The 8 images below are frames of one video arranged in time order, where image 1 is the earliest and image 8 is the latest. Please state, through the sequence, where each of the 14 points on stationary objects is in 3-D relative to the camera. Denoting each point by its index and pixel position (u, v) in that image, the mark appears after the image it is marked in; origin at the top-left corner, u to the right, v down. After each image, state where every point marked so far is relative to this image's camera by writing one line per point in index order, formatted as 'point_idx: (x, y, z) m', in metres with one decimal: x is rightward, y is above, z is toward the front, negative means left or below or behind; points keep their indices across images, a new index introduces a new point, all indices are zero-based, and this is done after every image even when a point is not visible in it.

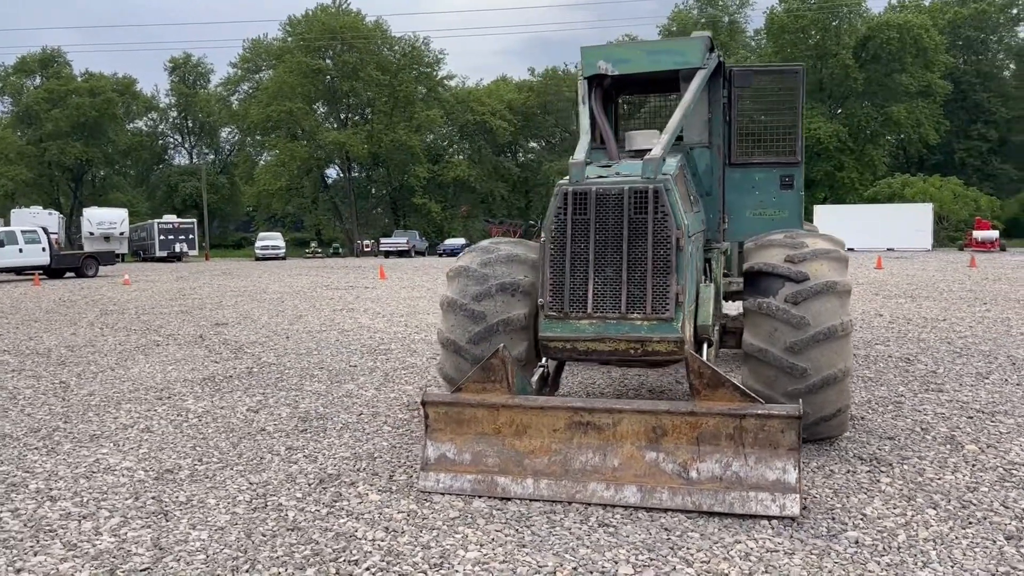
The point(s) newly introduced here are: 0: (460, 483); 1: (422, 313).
0: (-0.3, -0.9, +4.2) m
1: (-1.4, -0.4, +13.1) m
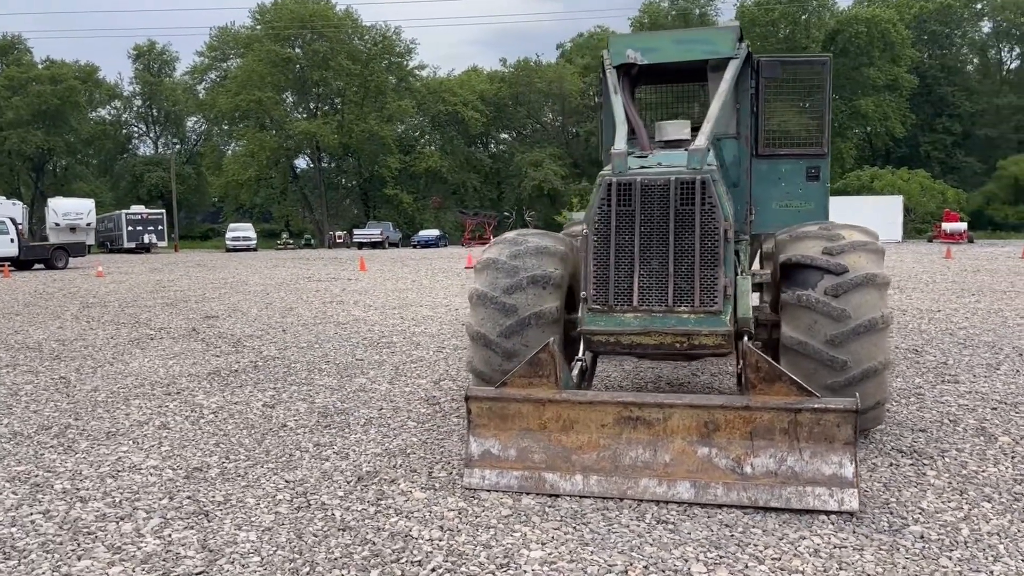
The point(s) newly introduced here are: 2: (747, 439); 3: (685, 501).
0: (0.0, -0.9, +4.1) m
1: (-1.5, -0.3, +12.9) m
2: (+1.1, -0.7, +3.9) m
3: (+0.8, -0.9, +3.9) m
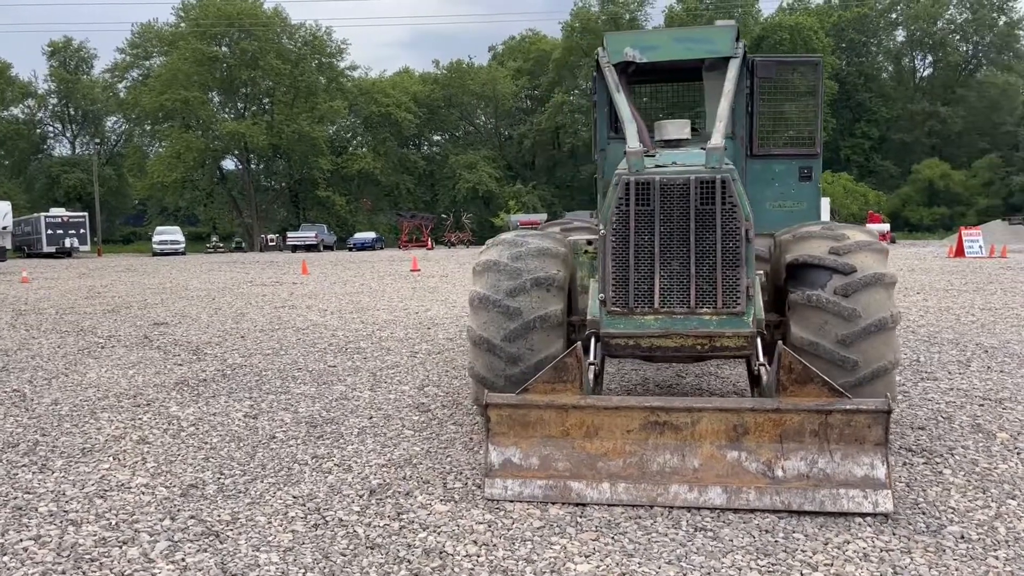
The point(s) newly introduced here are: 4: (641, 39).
0: (+0.1, -0.9, +3.9) m
1: (-2.1, -0.3, +12.7) m
2: (+1.2, -0.7, +3.8) m
3: (+0.9, -1.0, +3.8) m
4: (+0.8, +1.6, +5.4) m
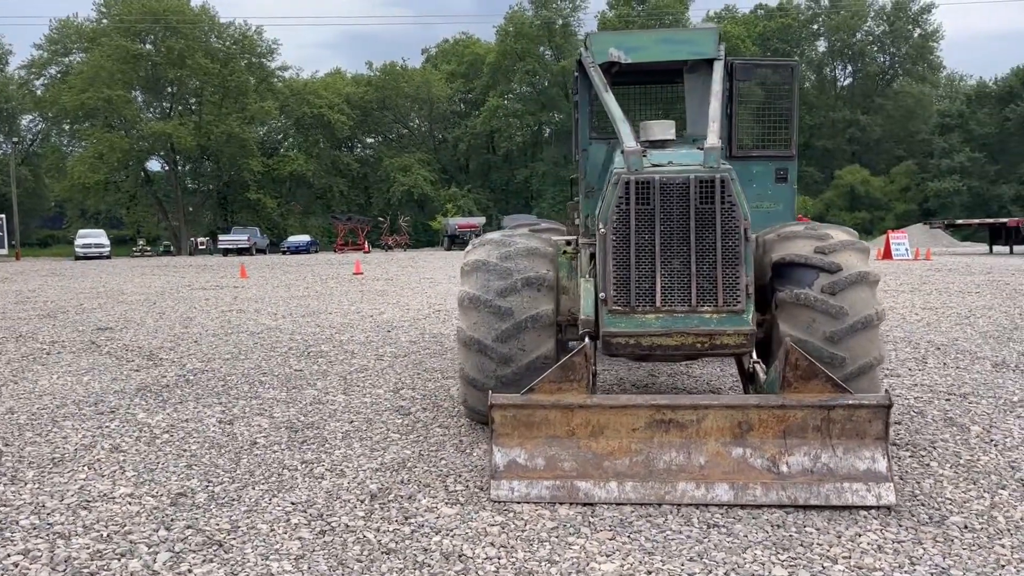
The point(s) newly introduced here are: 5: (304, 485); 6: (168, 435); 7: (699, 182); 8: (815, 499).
0: (+0.1, -0.9, +3.9) m
1: (-2.7, -0.4, +12.4) m
2: (+1.2, -0.7, +3.9) m
3: (+0.9, -0.9, +3.8) m
4: (+0.7, +1.6, +5.5) m
5: (-1.0, -1.0, +4.3) m
6: (-2.1, -0.9, +5.3) m
7: (+0.9, +0.5, +4.2) m
8: (+1.3, -0.9, +3.8) m
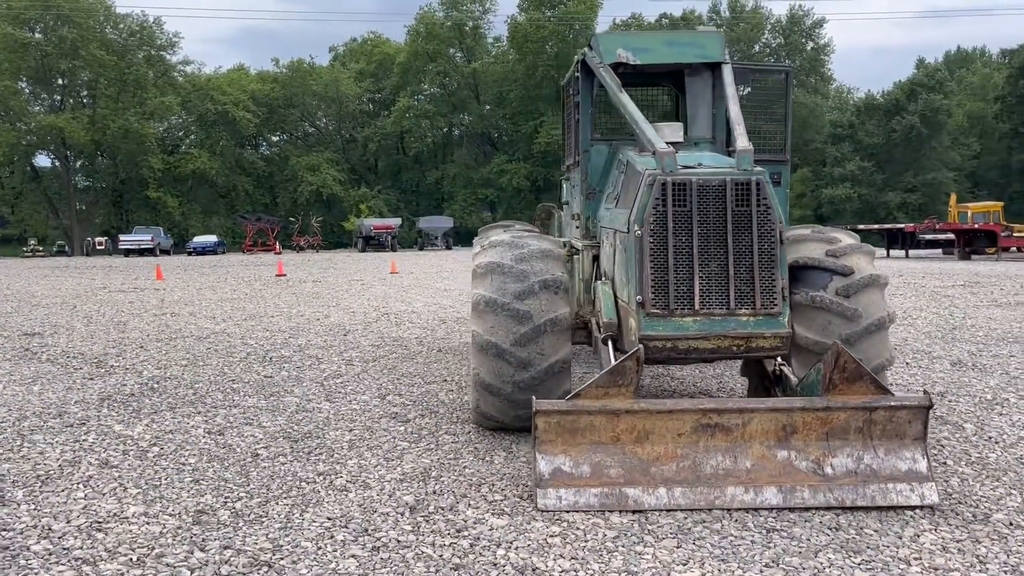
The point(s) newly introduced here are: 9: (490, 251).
0: (+0.3, -0.9, +3.8) m
1: (-3.4, -0.4, +12.0) m
2: (+1.4, -0.7, +3.9) m
3: (+1.1, -1.0, +3.8) m
4: (+0.7, +1.5, +5.4) m
5: (-0.8, -1.0, +4.0) m
6: (-2.0, -0.9, +4.9) m
7: (+1.1, +0.5, +4.2) m
8: (+1.5, -0.9, +3.8) m
9: (-0.1, +0.2, +5.1) m
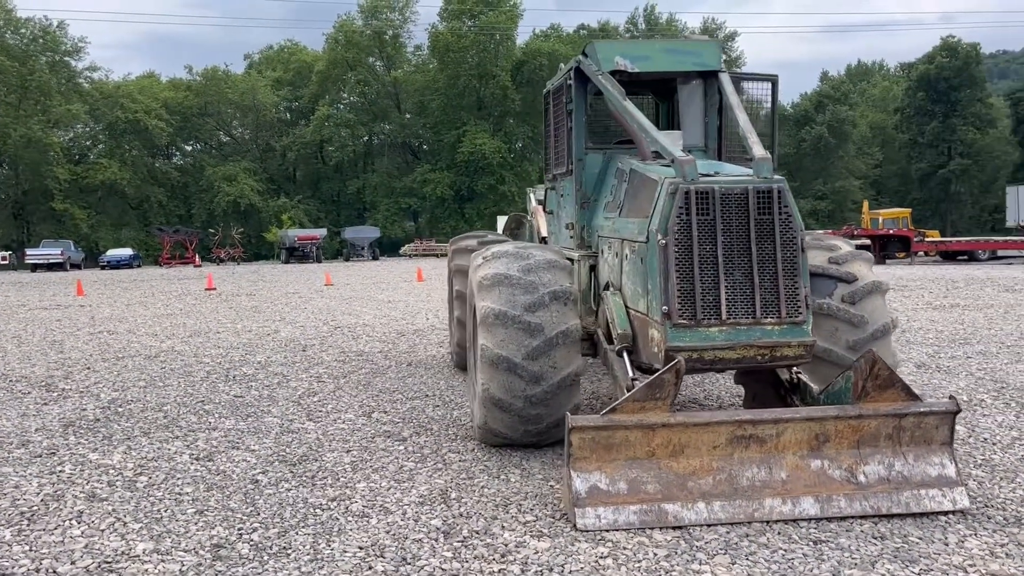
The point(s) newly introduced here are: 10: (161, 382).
0: (+0.5, -1.0, +3.7) m
1: (-4.0, -0.6, +11.5) m
2: (+1.5, -0.7, +3.9) m
3: (+1.3, -1.0, +3.8) m
4: (+0.7, +1.5, +5.4) m
5: (-0.7, -1.0, +3.8) m
6: (-1.9, -1.0, +4.6) m
7: (+1.2, +0.5, +4.2) m
8: (+1.7, -1.0, +3.8) m
9: (-0.1, +0.1, +4.9) m
10: (-3.1, -0.8, +7.6) m
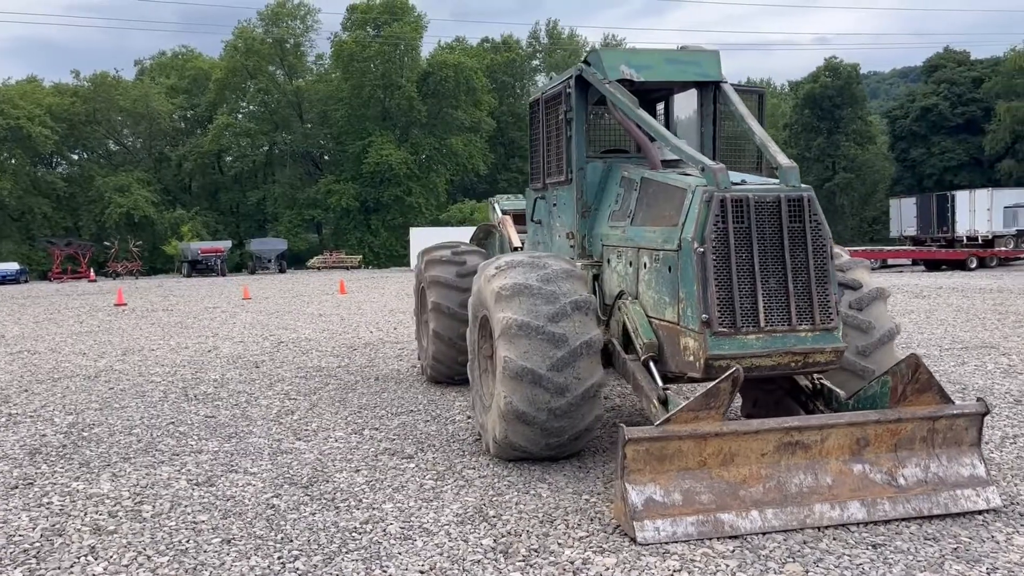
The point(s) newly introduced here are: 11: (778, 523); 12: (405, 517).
0: (+0.7, -1.0, +3.6) m
1: (-4.6, -0.8, +10.9) m
2: (+1.7, -0.7, +4.0) m
3: (+1.5, -1.0, +3.8) m
4: (+0.7, +1.4, +5.4) m
5: (-0.5, -1.1, +3.6) m
6: (-1.8, -1.1, +4.3) m
7: (+1.3, +0.4, +4.2) m
8: (+1.9, -1.0, +3.9) m
9: (0.0, +0.1, +4.8) m
10: (-3.2, -0.9, +7.1) m
11: (+1.1, -1.0, +3.7) m
12: (-0.5, -1.1, +4.1) m
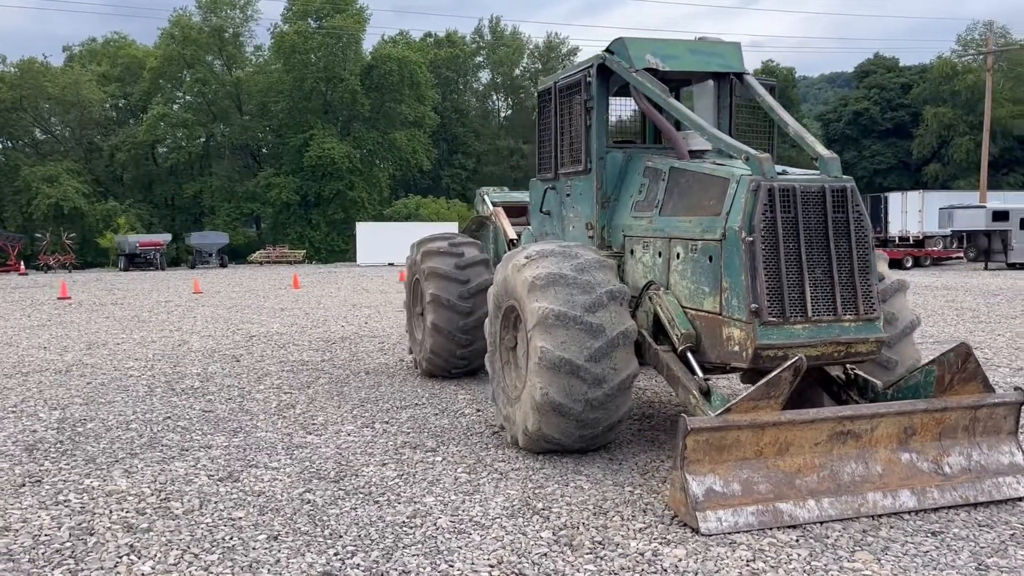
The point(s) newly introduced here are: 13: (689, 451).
0: (+1.0, -1.0, +3.6) m
1: (-4.9, -0.7, +10.5) m
2: (+2.0, -0.7, +4.0) m
3: (+1.8, -1.0, +3.8) m
4: (+0.9, +1.5, +5.3) m
5: (-0.2, -1.0, +3.5) m
6: (-1.6, -1.0, +4.1) m
7: (+1.6, +0.5, +4.2) m
8: (+2.1, -0.9, +3.9) m
9: (+0.2, +0.1, +4.7) m
10: (-3.2, -0.8, +6.8) m
11: (+1.4, -1.0, +3.7) m
12: (-0.3, -1.0, +3.9) m
13: (+0.7, -0.7, +3.6) m
